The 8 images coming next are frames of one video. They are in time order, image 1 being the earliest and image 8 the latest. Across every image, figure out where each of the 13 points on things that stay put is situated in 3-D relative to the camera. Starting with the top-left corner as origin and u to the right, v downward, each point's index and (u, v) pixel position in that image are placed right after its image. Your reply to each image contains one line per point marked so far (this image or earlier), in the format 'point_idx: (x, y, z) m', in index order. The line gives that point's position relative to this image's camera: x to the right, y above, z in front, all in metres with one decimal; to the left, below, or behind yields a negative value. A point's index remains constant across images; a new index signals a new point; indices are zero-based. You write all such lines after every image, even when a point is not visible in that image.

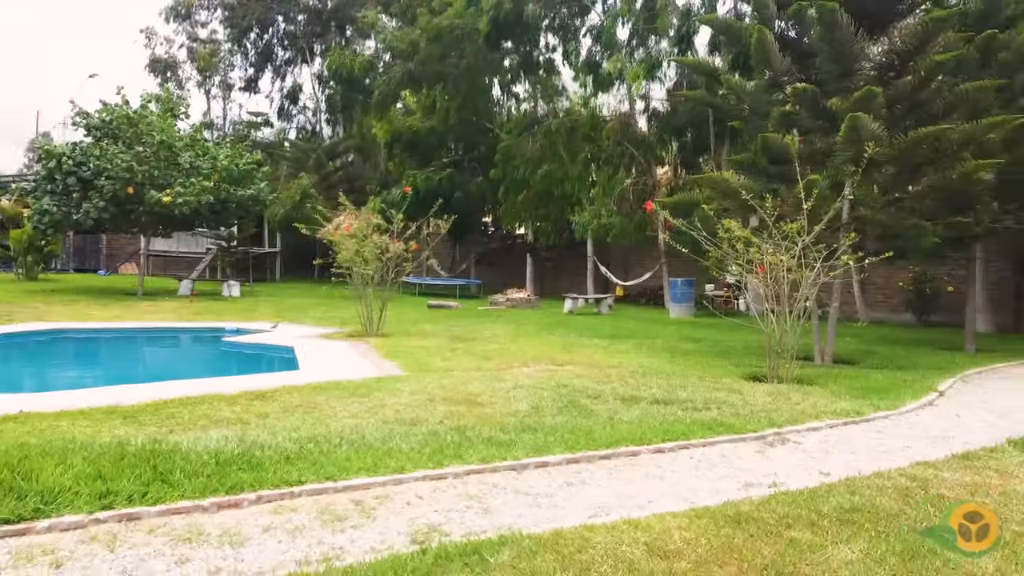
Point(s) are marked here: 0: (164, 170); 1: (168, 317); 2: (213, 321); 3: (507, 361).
0: (-7.0, +2.4, +16.4) m
1: (-5.8, -0.5, +13.8) m
2: (-5.0, -0.6, +13.5) m
3: (-0.1, -0.8, +8.3) m
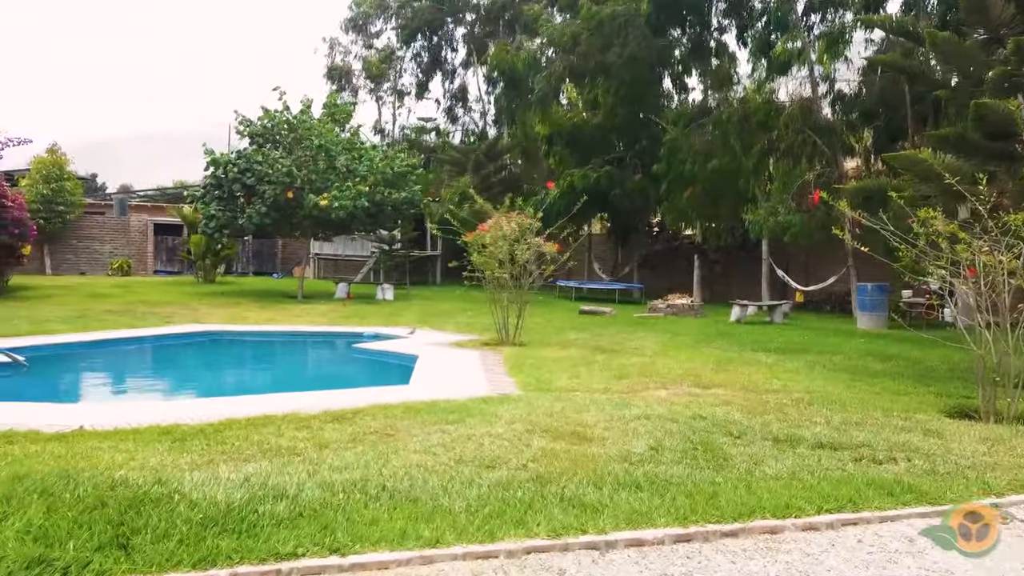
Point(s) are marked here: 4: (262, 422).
0: (-3.9, +2.3, +16.5) m
1: (-3.3, -0.6, +13.7) m
2: (-2.5, -0.6, +13.3) m
3: (+1.1, -0.8, +7.0) m
4: (-1.5, -0.8, +5.1) m
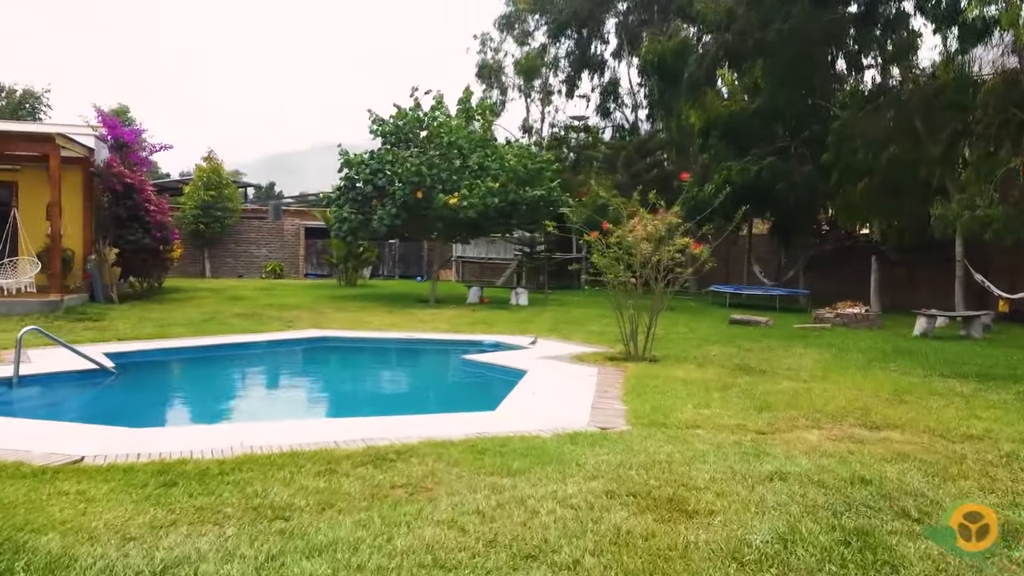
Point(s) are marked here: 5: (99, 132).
0: (-1.2, +2.2, +15.7) m
1: (-1.2, -0.6, +12.9) m
2: (-0.5, -0.7, +12.3) m
3: (+1.9, -0.9, +5.5) m
4: (-1.1, -0.9, +4.1) m
5: (-7.2, +2.7, +14.4) m
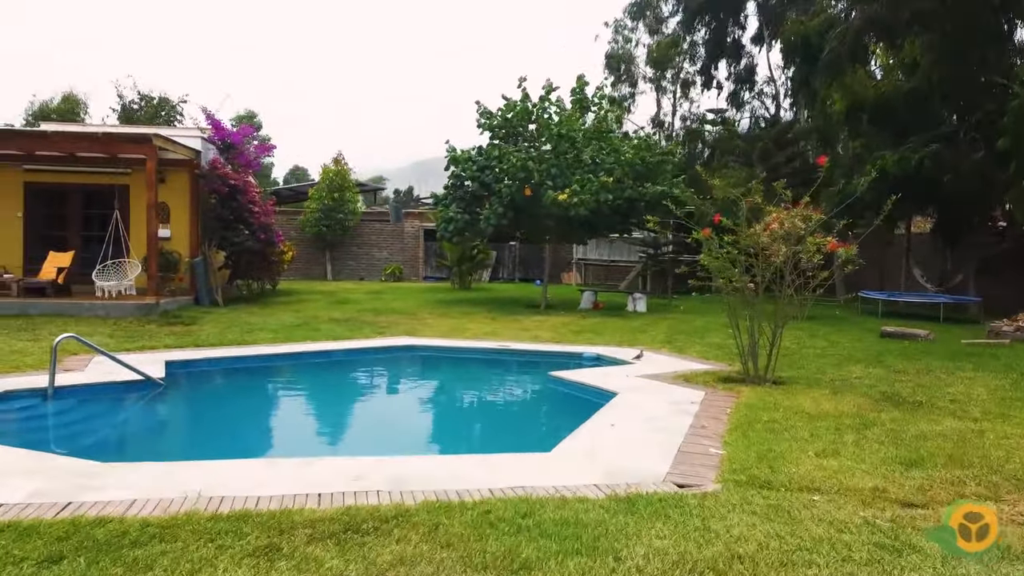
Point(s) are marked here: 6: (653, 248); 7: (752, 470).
0: (+0.9, +2.1, +14.6) m
1: (+0.4, -0.7, +11.7) m
2: (+1.0, -0.8, +11.1) m
3: (+2.1, -0.9, +3.9) m
4: (-1.1, -0.9, +3.1) m
5: (-5.3, +2.7, +14.2) m
6: (+3.0, +0.9, +17.7) m
7: (+1.3, -0.9, +4.2) m
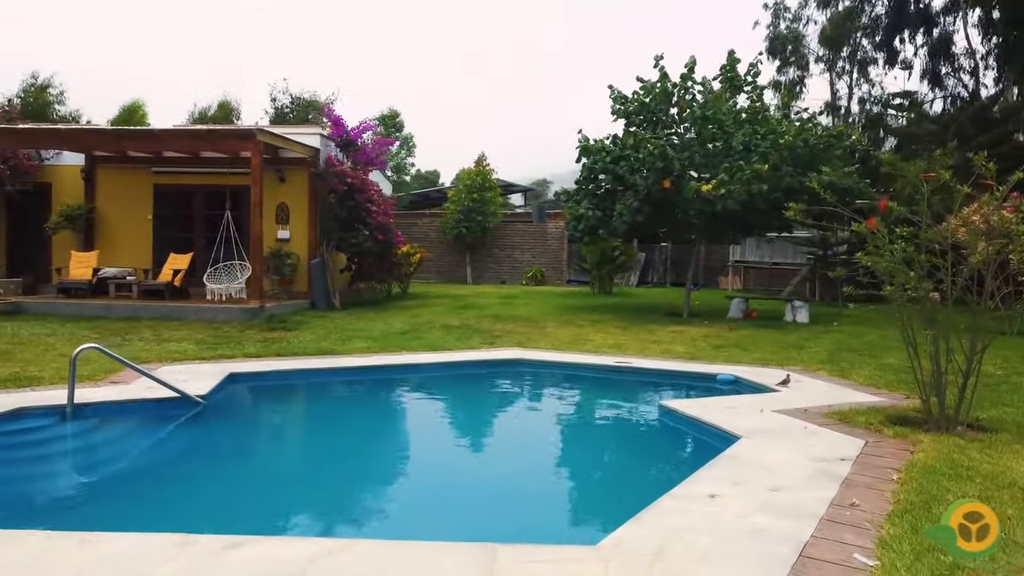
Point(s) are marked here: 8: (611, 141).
0: (+3.1, +2.0, +12.7) m
1: (+2.0, -0.8, +10.0) m
2: (+2.4, -0.8, +9.2) m
3: (+2.1, -1.0, +2.0) m
4: (-1.3, -0.9, +1.8) m
5: (-3.1, +2.6, +13.7) m
6: (+5.8, +0.7, +15.4) m
7: (+1.3, -1.0, +2.5) m
8: (+1.6, +2.4, +13.5) m
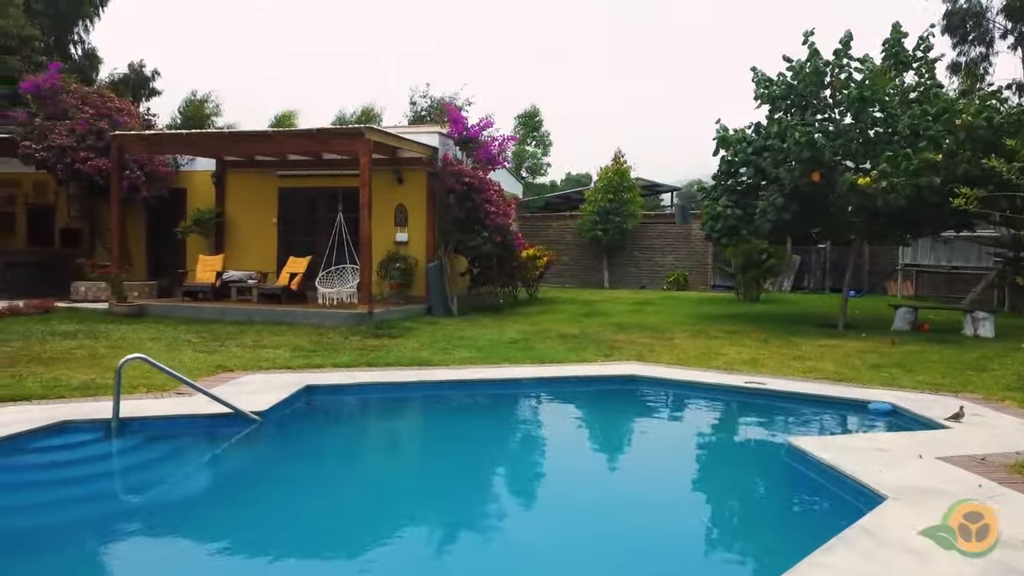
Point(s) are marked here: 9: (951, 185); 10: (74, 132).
0: (+4.8, +1.9, +11.0) m
1: (+3.2, -0.9, +8.5) m
2: (+3.5, -0.9, +7.7) m
3: (+1.8, -1.0, +0.7) m
4: (-1.5, -1.0, +1.1) m
5: (-1.1, +2.5, +13.1) m
6: (+8.0, +0.6, +13.1) m
7: (+1.1, -1.0, +1.3) m
8: (+3.6, +2.3, +12.1) m
9: (+5.7, +1.3, +10.5) m
10: (-6.8, +2.4, +12.8) m
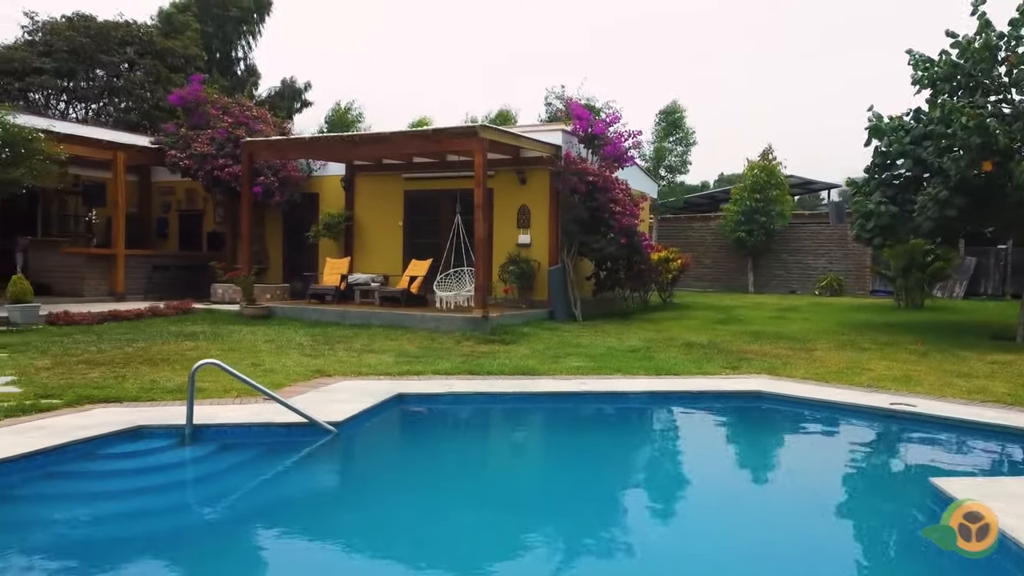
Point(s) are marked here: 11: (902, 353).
0: (+6.3, +1.9, +9.4) m
1: (+4.2, -0.9, +7.3) m
2: (+4.3, -1.0, +6.4) m
3: (+1.4, -1.0, -0.1) m
4: (-1.7, -1.0, +0.9) m
5: (+0.9, +2.5, +12.6) m
6: (+9.7, +0.5, +10.9) m
7: (+0.8, -1.0, +0.6) m
8: (+5.2, +2.3, +10.7) m
9: (+7.1, +1.2, +8.8) m
10: (-4.8, +2.4, +13.3) m
11: (+4.4, -0.7, +9.2) m
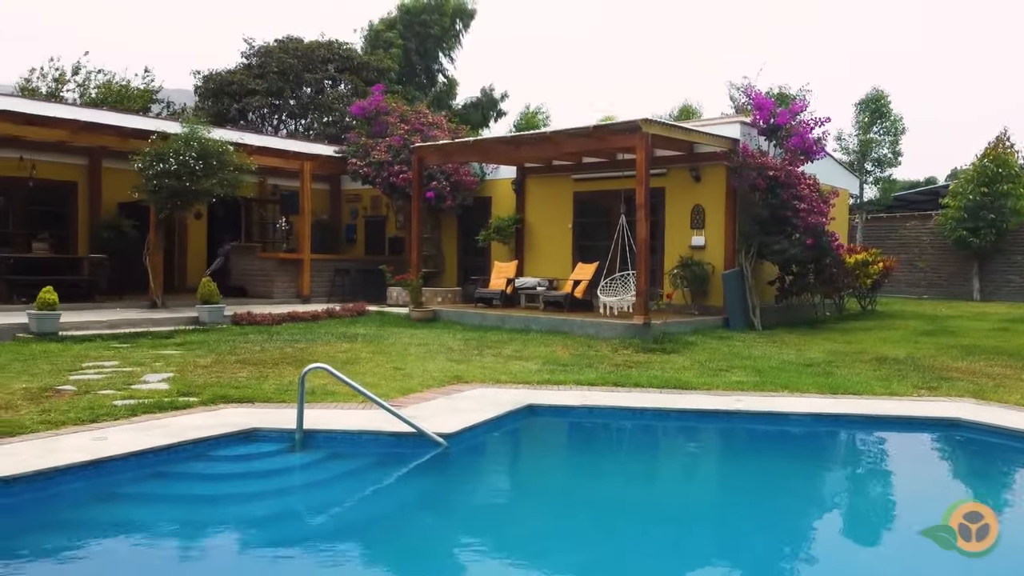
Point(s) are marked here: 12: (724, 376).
0: (+7.8, +1.8, +7.2) m
1: (+5.3, -1.0, +5.6) m
2: (+5.2, -1.0, +4.7) m
3: (+0.7, -1.0, -0.9) m
4: (-2.1, -0.9, +0.9) m
5: (+3.4, +2.4, +11.6) m
6: (+11.5, +0.4, +7.8) m
7: (+0.3, -1.0, -0.1) m
8: (+7.1, +2.2, +8.7) m
9: (+8.4, +1.1, +6.4) m
10: (-2.0, +2.3, +13.7) m
11: (+5.9, -0.8, +7.5) m
12: (+2.0, -0.8, +7.8) m
